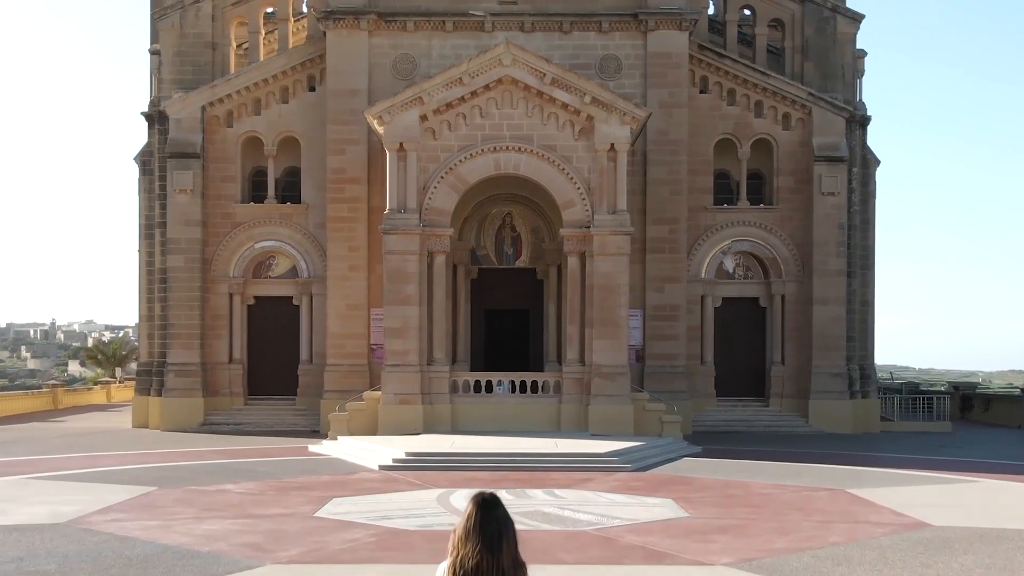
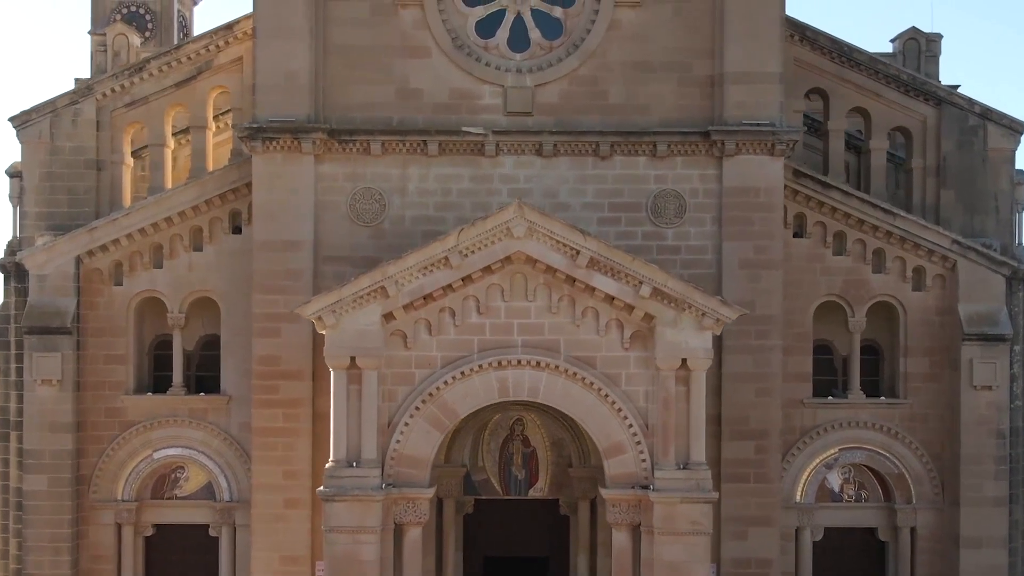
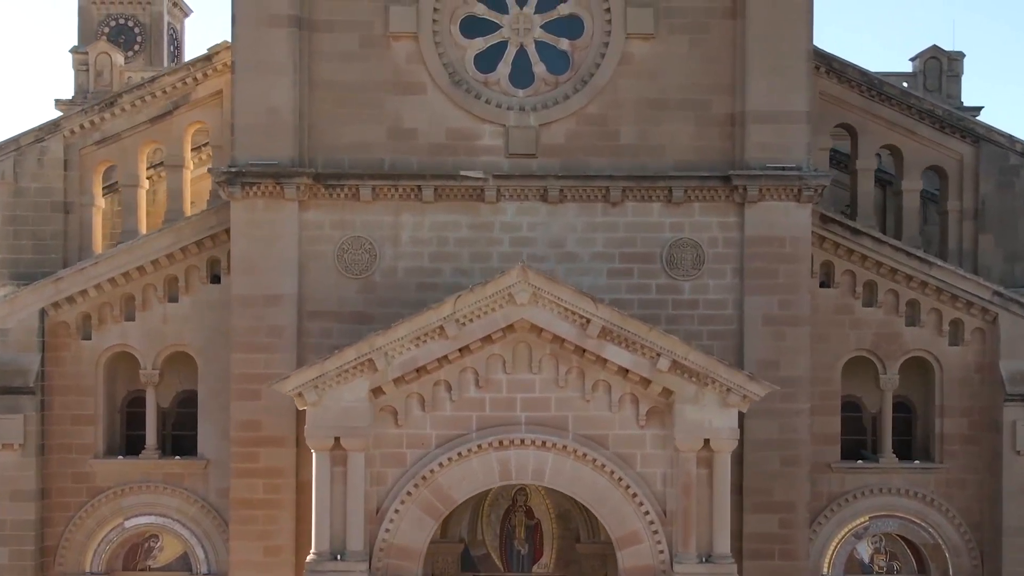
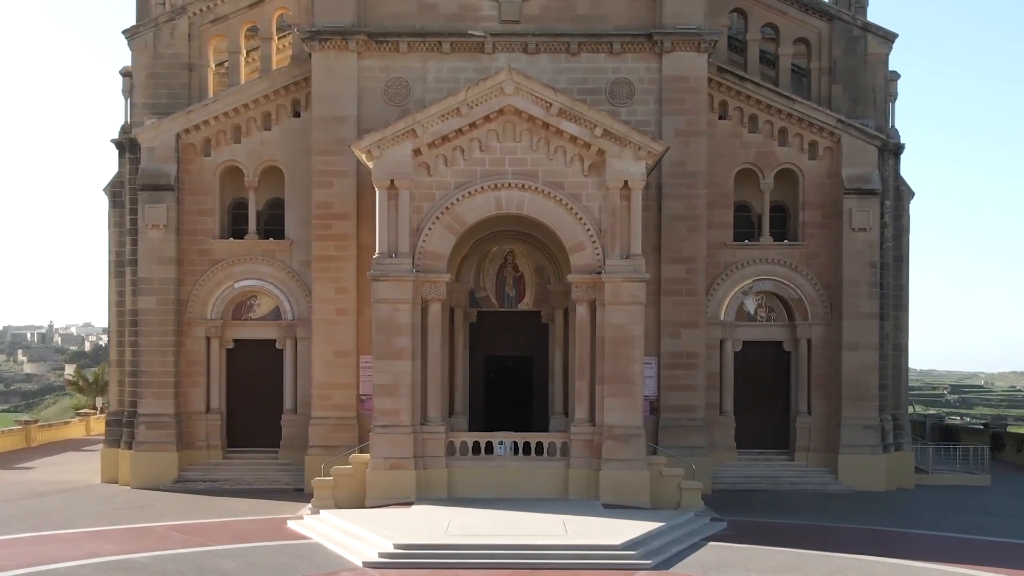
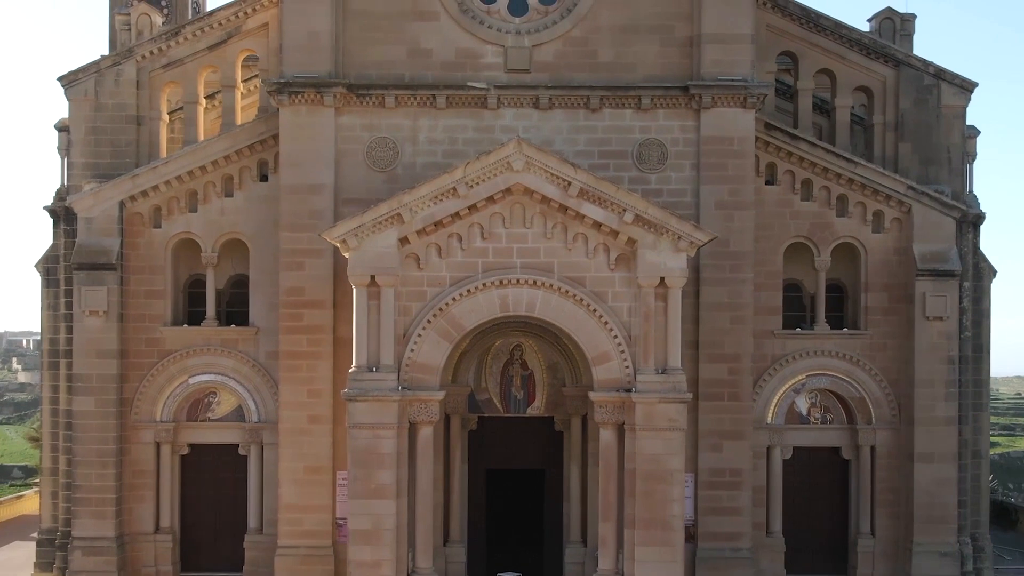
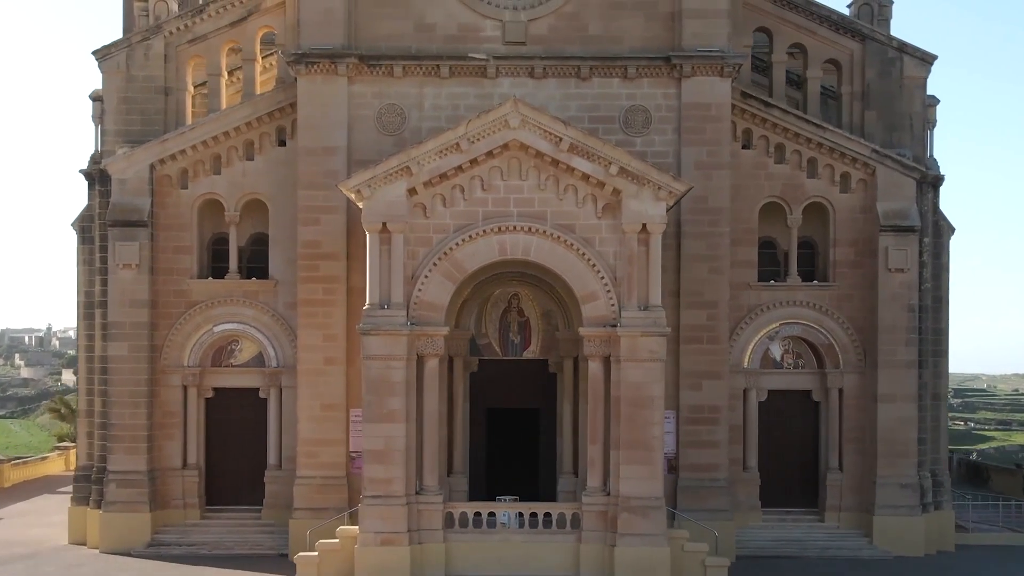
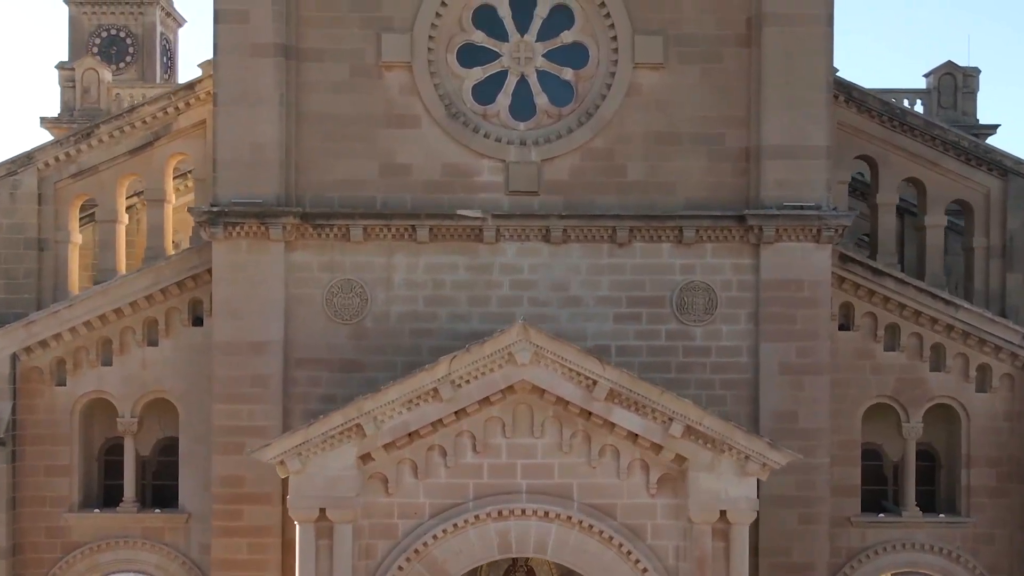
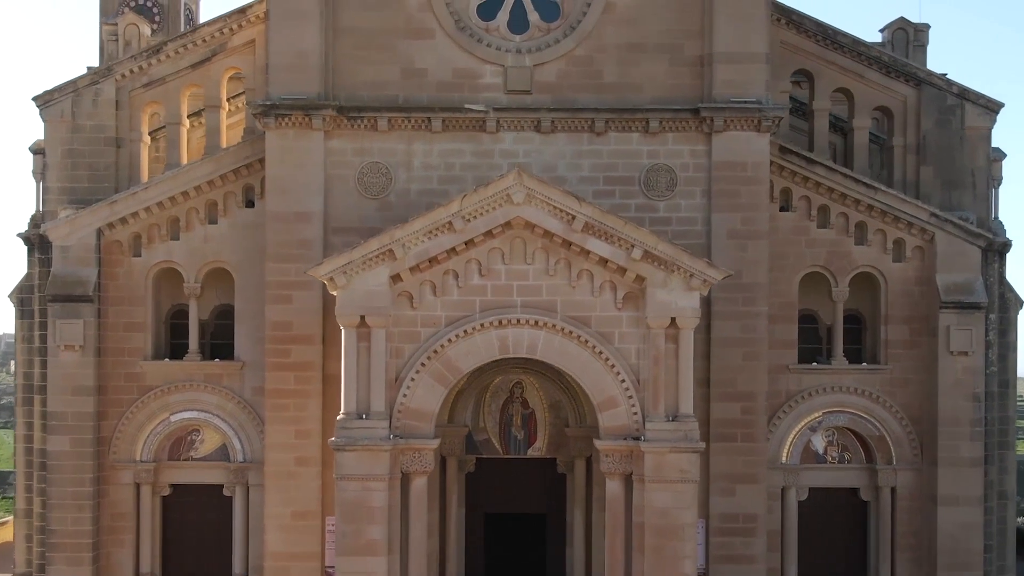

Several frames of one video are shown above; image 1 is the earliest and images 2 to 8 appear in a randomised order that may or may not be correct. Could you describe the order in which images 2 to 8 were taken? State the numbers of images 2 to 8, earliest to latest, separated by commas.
4, 6, 5, 8, 2, 3, 7
